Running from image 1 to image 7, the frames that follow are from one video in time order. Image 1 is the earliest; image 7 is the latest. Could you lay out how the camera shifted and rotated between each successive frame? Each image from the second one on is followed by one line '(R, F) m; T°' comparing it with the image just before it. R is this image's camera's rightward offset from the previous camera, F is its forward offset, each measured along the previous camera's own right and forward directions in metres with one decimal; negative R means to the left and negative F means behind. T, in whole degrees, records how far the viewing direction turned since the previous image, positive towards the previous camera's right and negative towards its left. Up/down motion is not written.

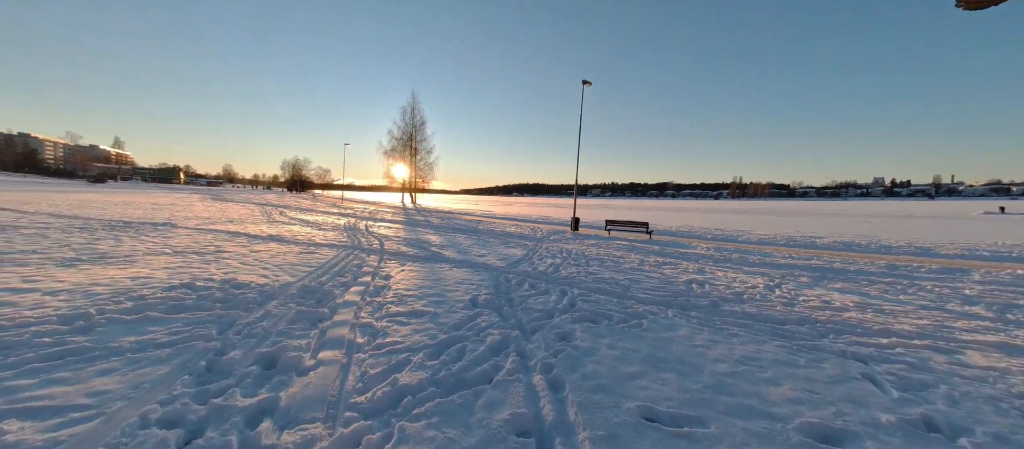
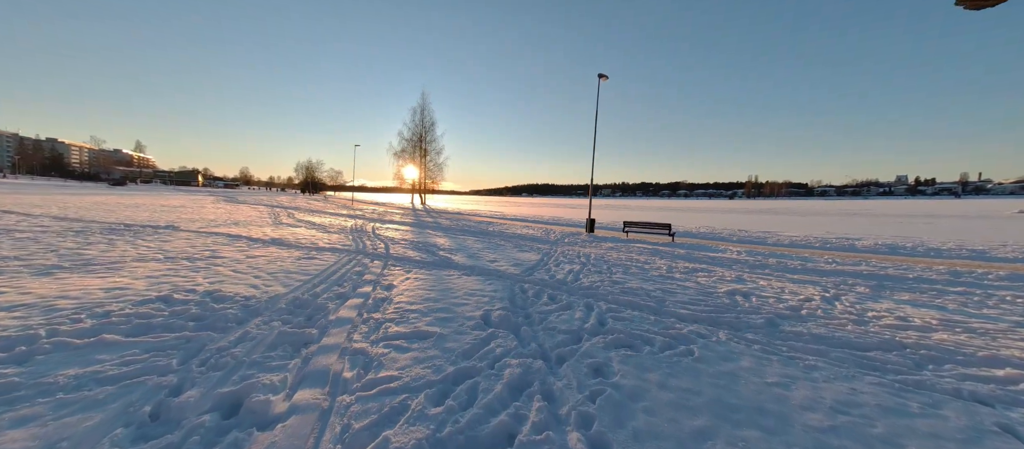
(-0.1, +0.8) m; -2°
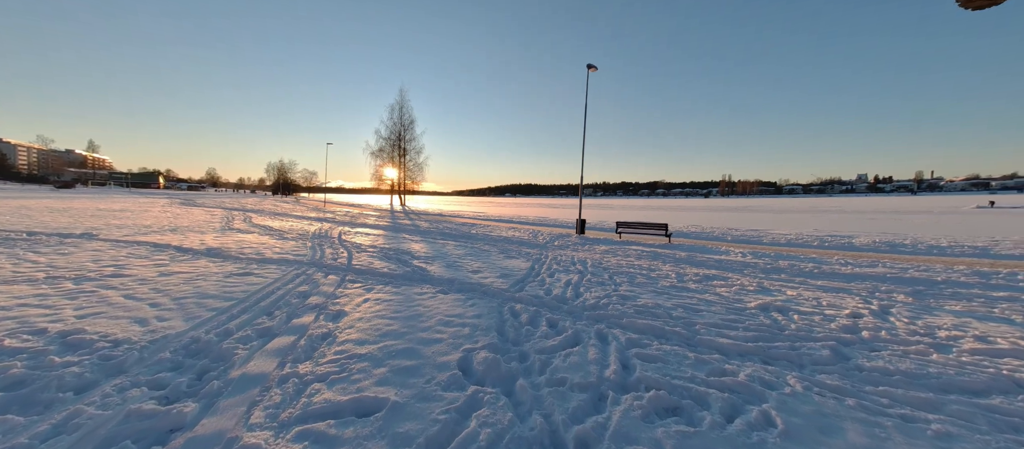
(-0.1, +1.3) m; +3°
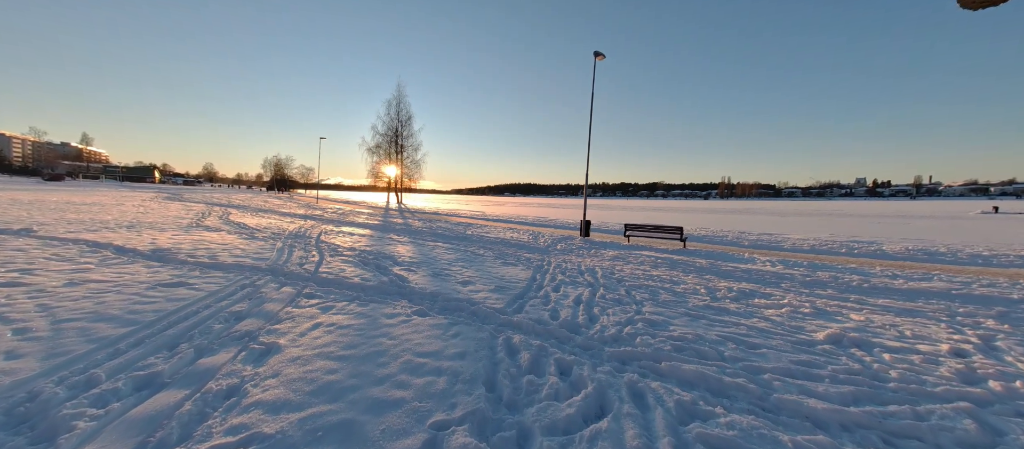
(0.0, +1.2) m; 0°
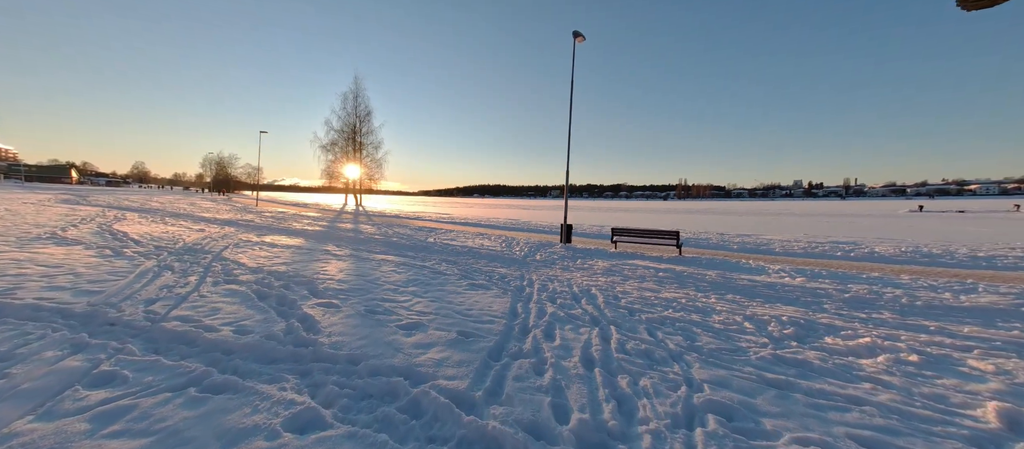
(0.0, +1.9) m; +5°
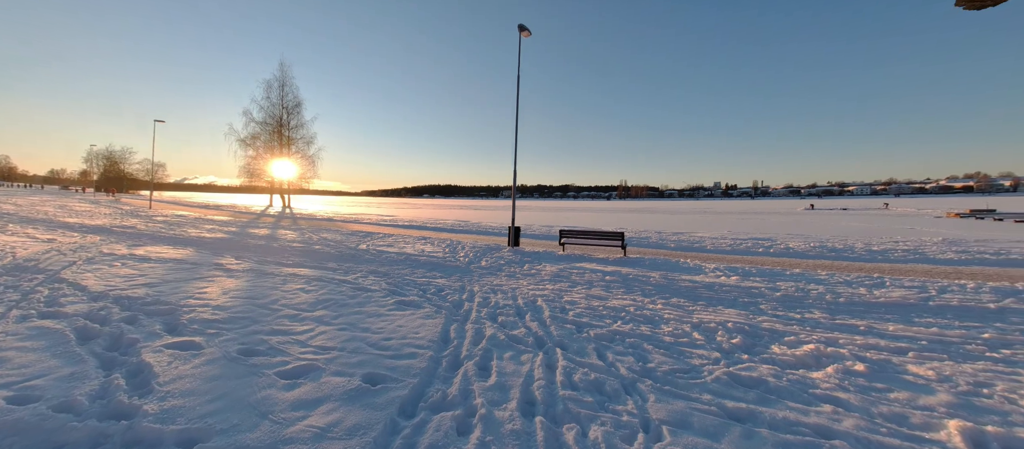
(+0.2, +0.7) m; +9°
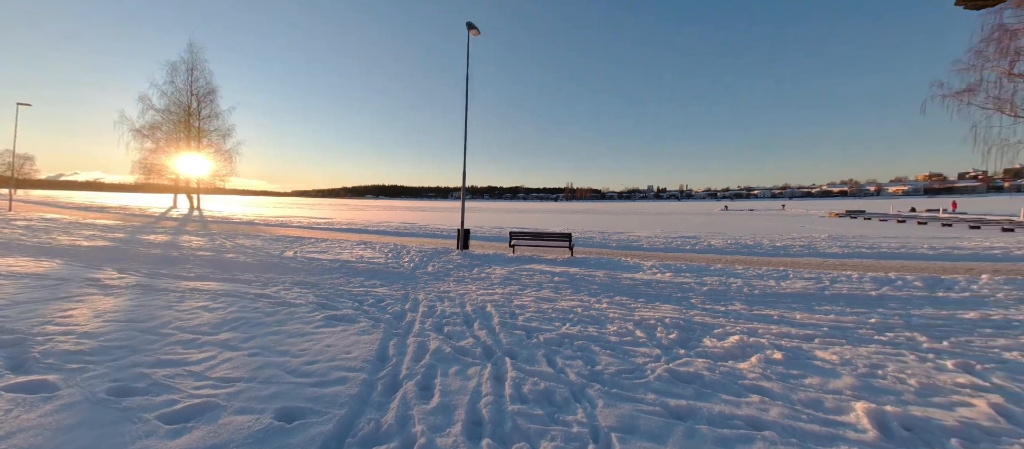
(0.0, +0.2) m; +9°
